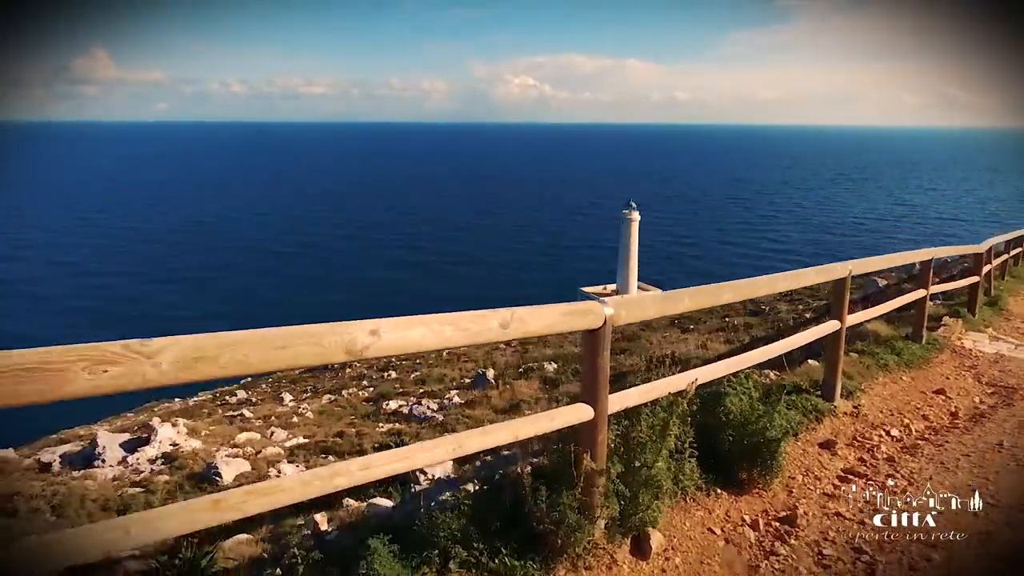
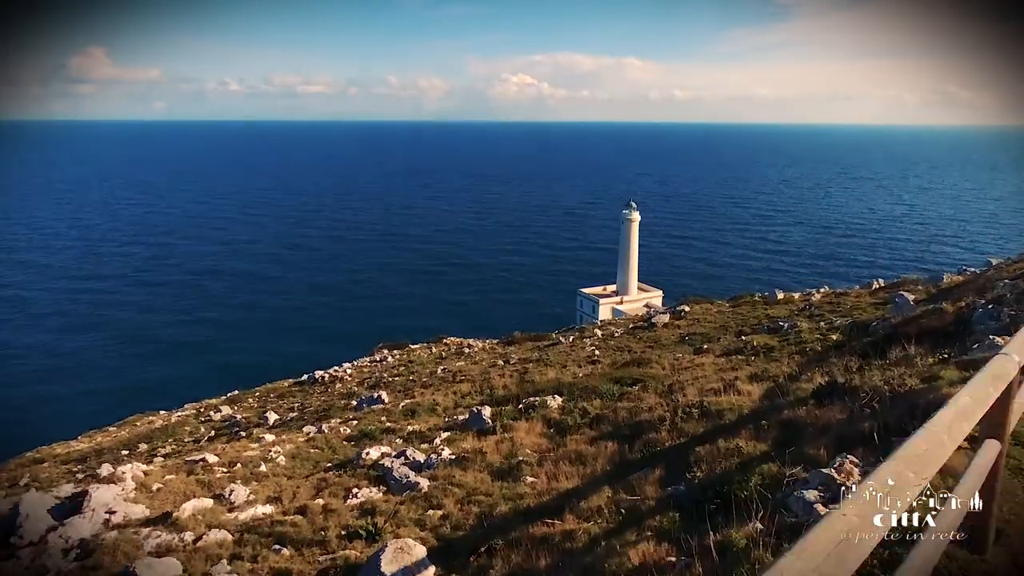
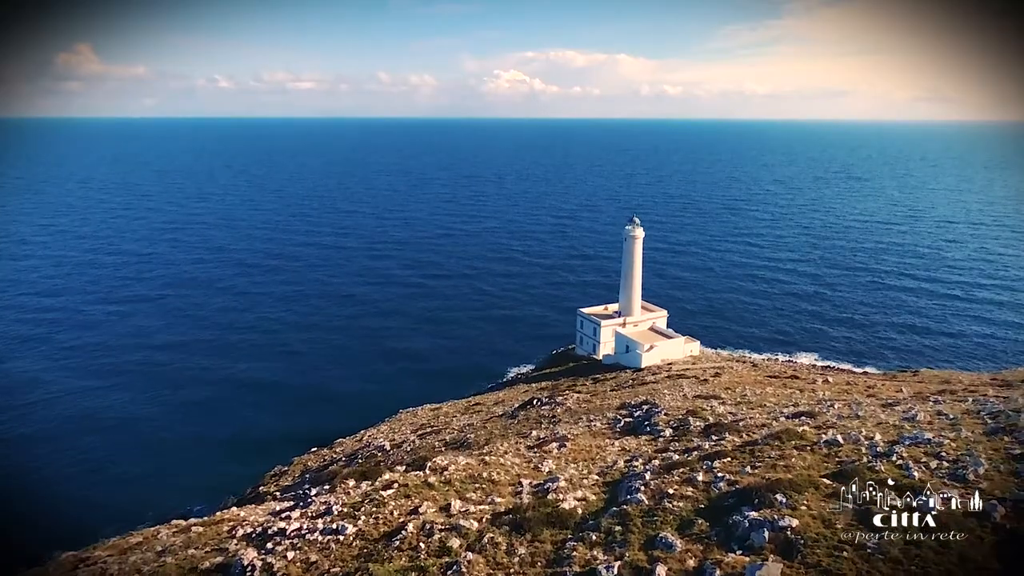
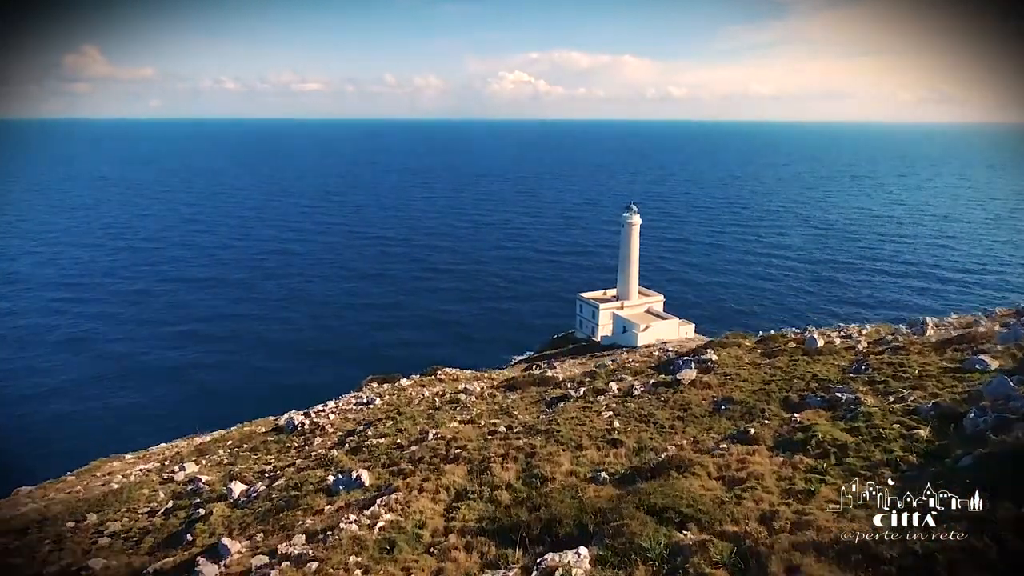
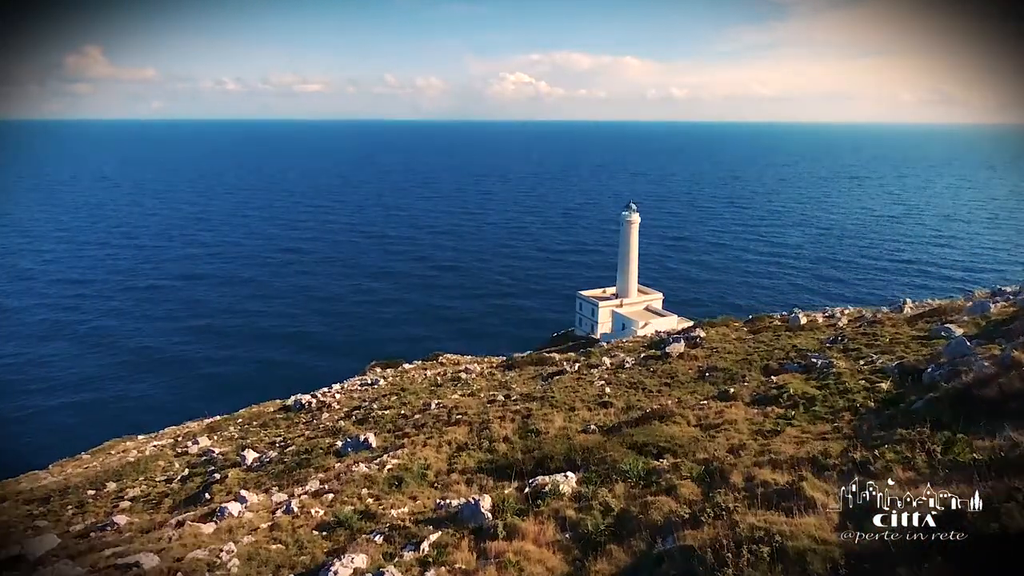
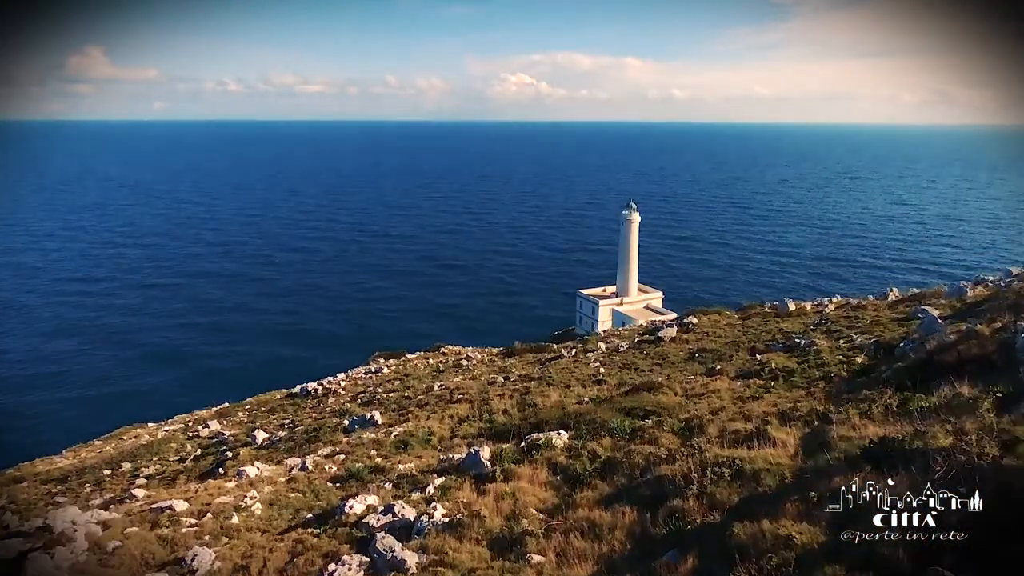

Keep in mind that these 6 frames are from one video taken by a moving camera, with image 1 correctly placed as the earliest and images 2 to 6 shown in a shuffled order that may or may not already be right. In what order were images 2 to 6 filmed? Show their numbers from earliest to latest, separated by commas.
2, 6, 5, 4, 3
